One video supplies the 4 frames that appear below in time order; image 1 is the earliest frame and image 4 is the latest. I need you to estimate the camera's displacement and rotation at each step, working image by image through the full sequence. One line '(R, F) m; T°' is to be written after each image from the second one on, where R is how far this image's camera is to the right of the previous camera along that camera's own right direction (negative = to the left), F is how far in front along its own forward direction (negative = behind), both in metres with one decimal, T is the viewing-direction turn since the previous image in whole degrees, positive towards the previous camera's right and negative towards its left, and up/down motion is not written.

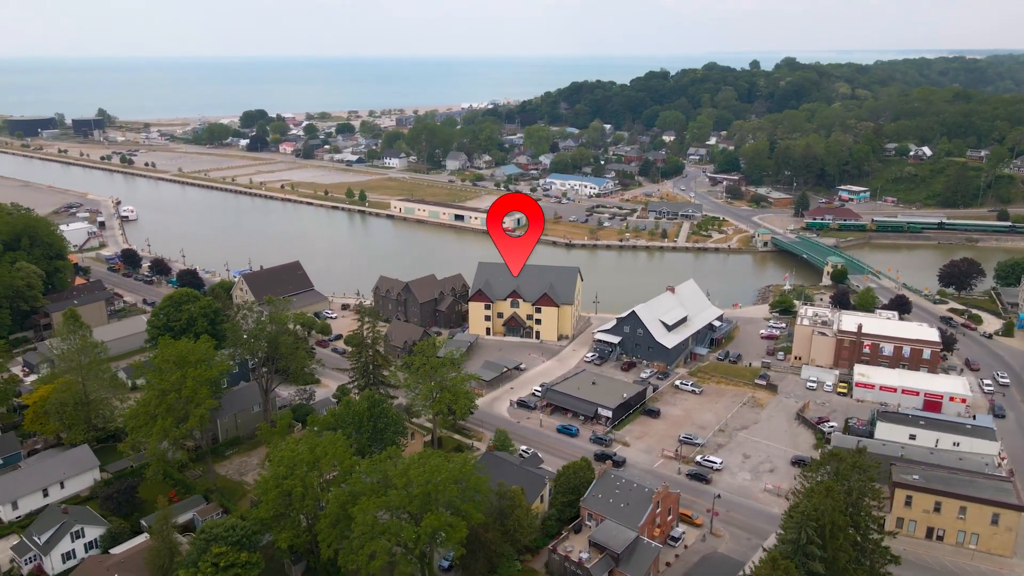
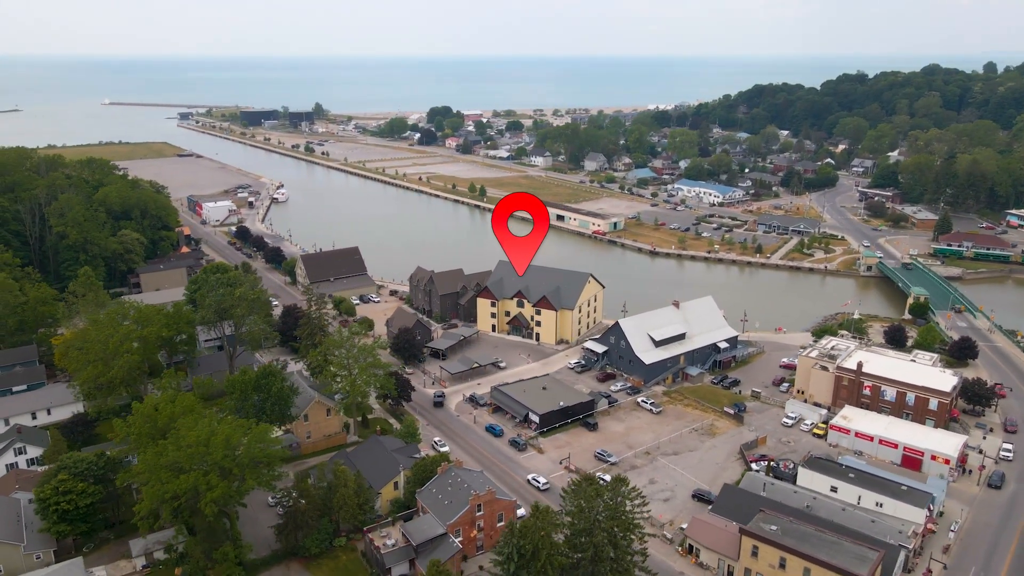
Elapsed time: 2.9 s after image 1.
(+9.5, +0.8) m; -16°
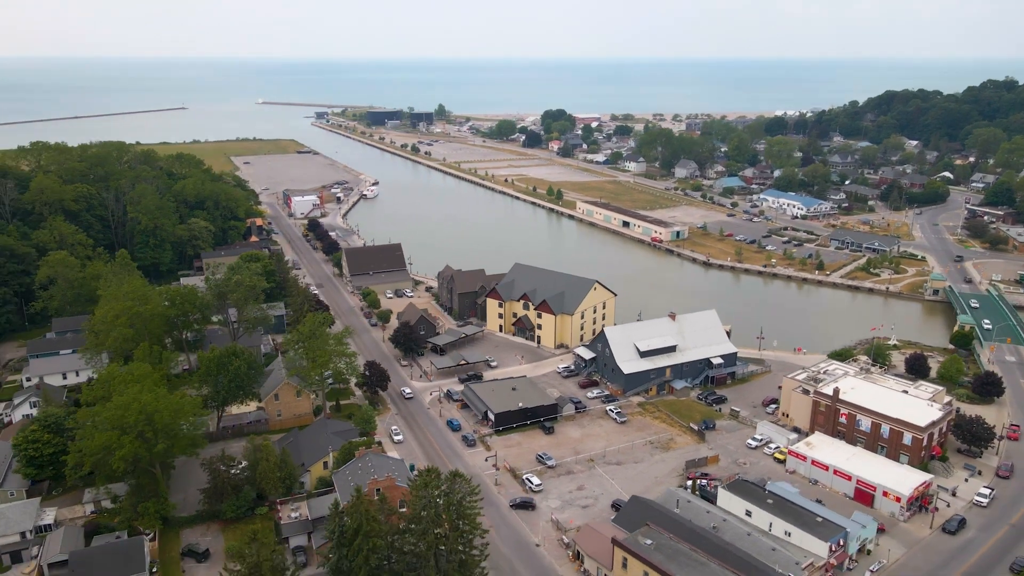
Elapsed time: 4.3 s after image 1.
(+6.2, -0.3) m; -10°
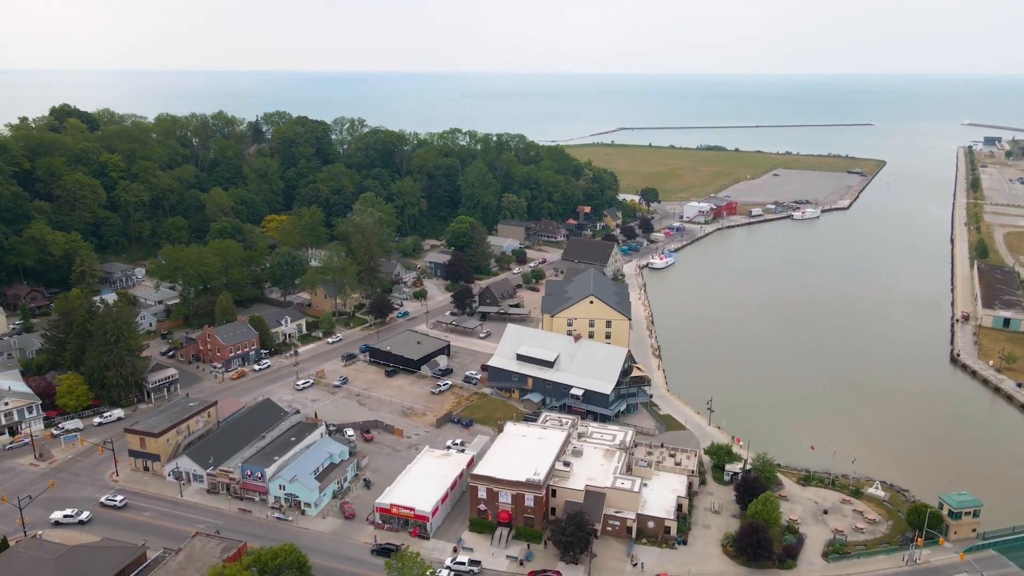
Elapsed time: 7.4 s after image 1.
(+30.7, +11.0) m; -53°
